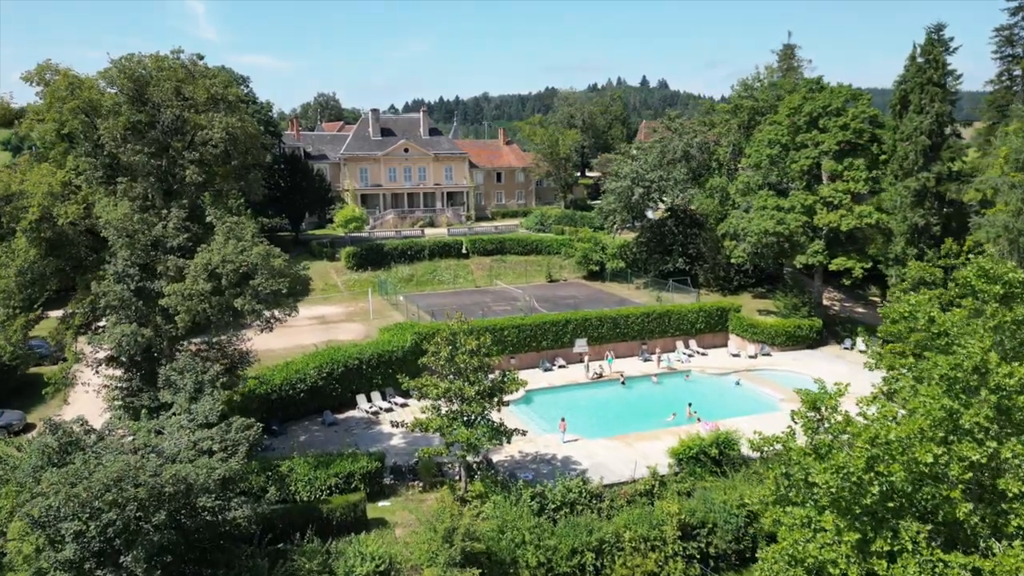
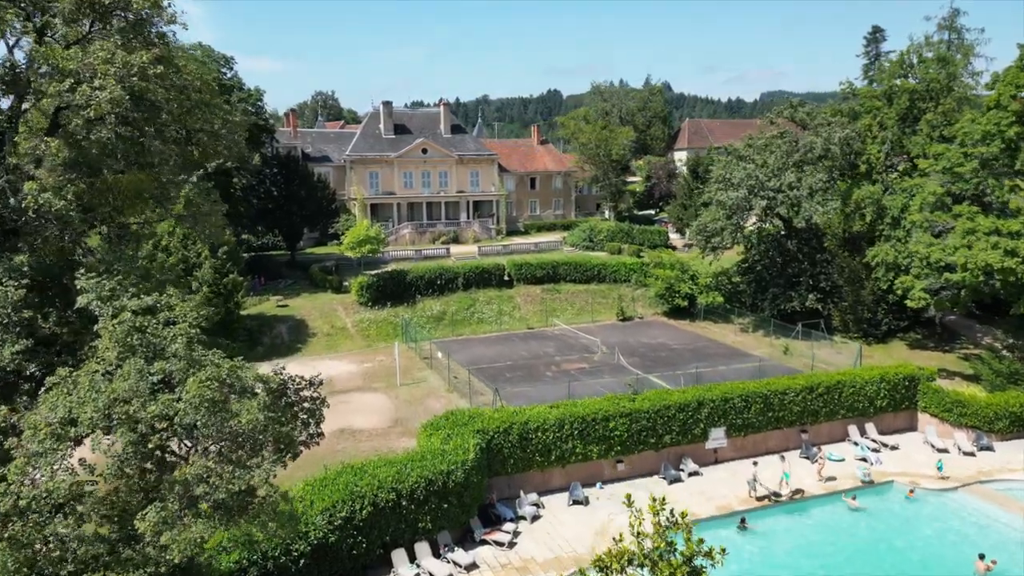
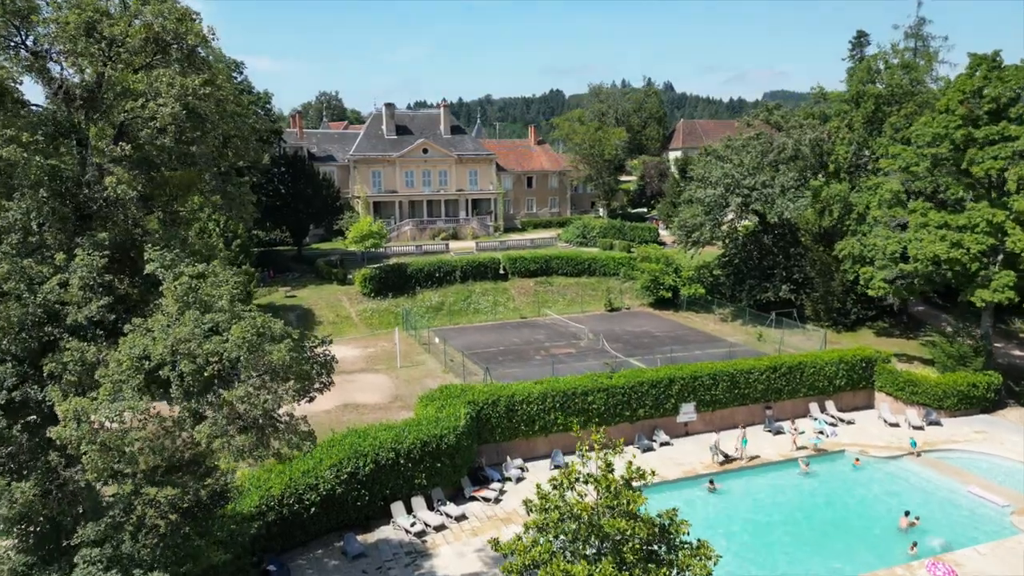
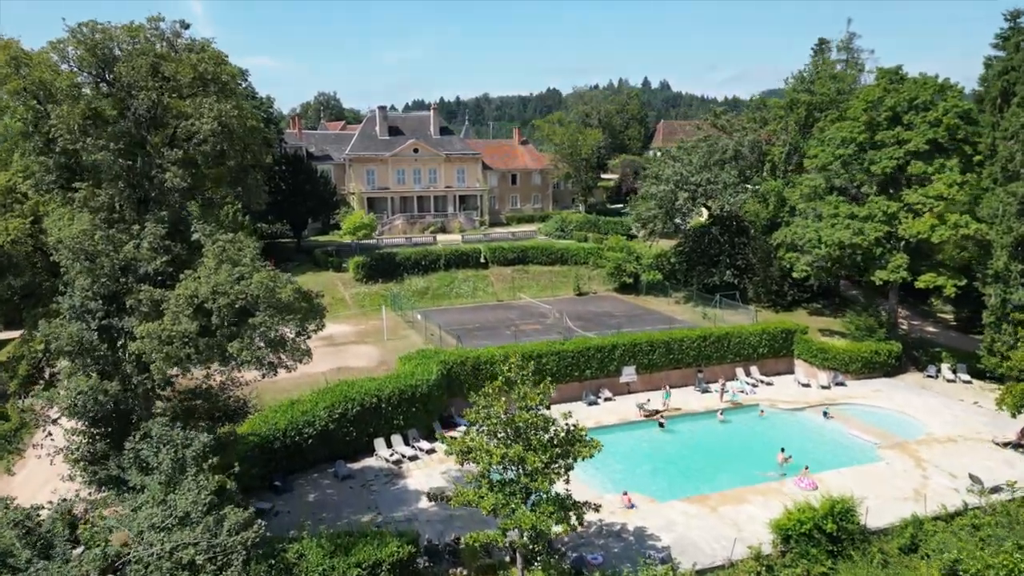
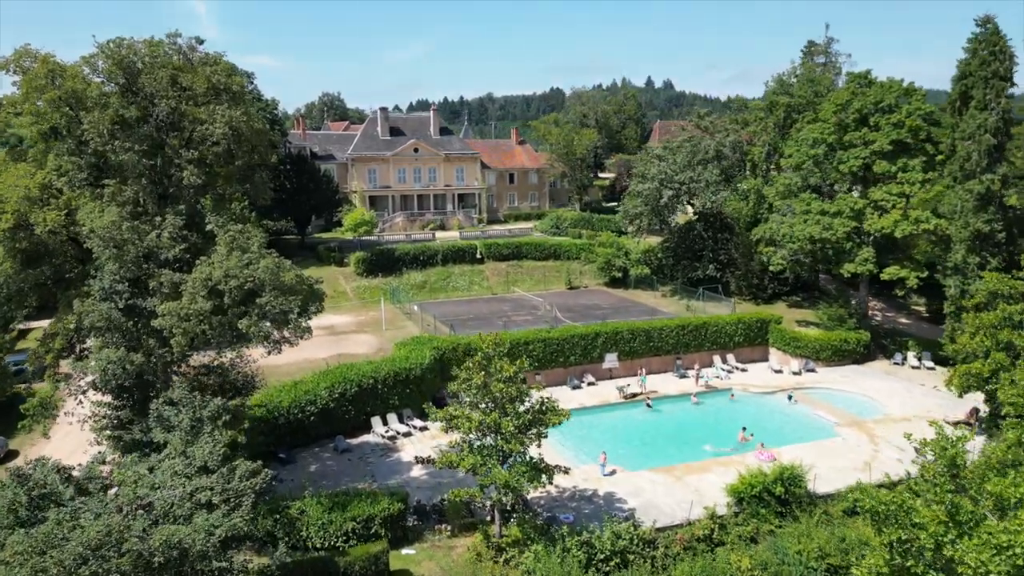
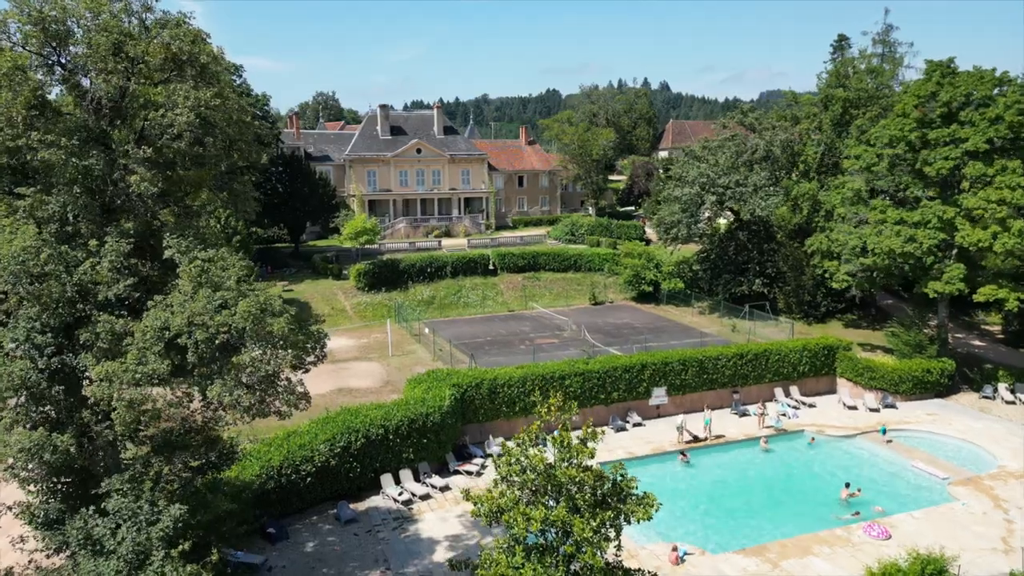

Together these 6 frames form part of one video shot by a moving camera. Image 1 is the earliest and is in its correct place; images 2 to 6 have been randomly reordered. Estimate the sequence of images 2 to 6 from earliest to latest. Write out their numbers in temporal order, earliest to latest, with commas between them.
5, 4, 6, 3, 2
